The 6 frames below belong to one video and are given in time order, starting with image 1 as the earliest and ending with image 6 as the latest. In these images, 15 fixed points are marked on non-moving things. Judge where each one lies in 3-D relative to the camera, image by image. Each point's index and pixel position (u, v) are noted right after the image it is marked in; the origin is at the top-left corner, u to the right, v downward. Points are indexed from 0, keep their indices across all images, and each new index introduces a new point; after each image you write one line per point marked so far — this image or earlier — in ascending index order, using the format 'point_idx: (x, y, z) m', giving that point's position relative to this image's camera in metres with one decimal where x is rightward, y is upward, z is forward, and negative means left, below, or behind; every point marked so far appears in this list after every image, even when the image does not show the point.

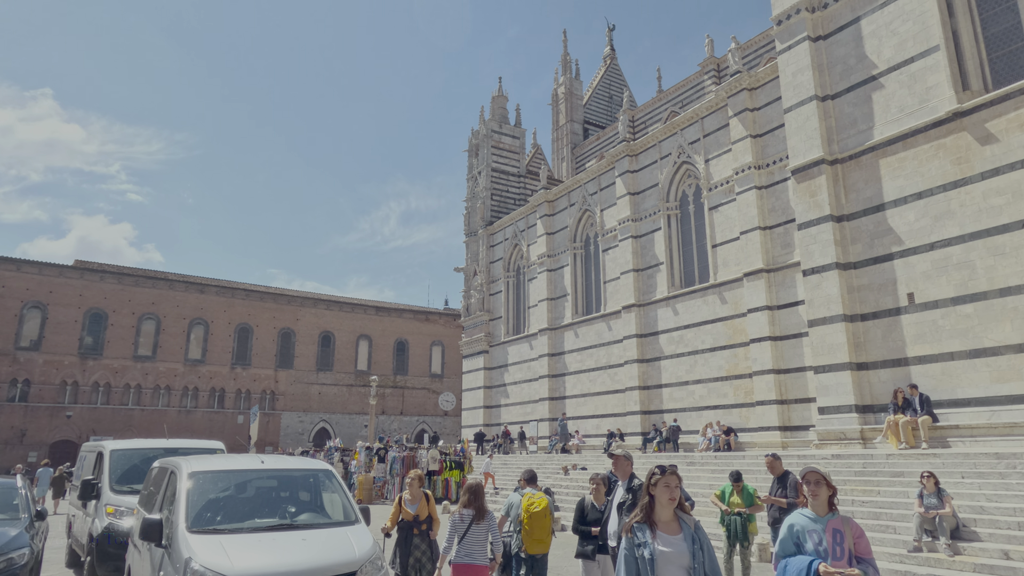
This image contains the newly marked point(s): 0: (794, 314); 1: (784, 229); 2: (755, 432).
0: (+8.3, -0.8, +18.5) m
1: (+8.3, +1.8, +19.2) m
2: (+7.4, -4.4, +19.2) m
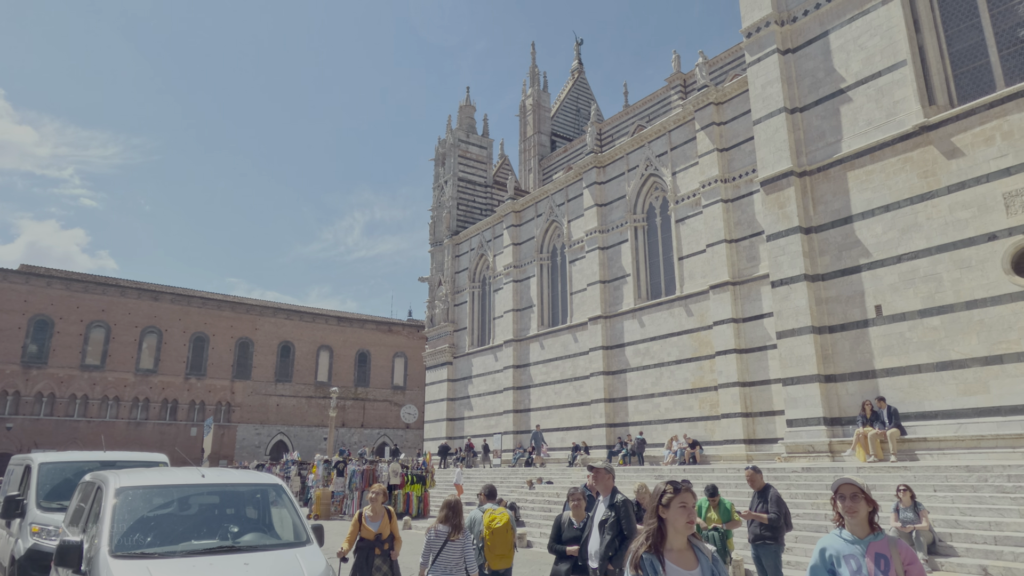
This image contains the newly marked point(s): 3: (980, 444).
0: (+7.3, -1.1, +18.5) m
1: (+7.3, +1.4, +19.3) m
2: (+6.3, -4.8, +19.1) m
3: (+7.0, -2.3, +9.3) m
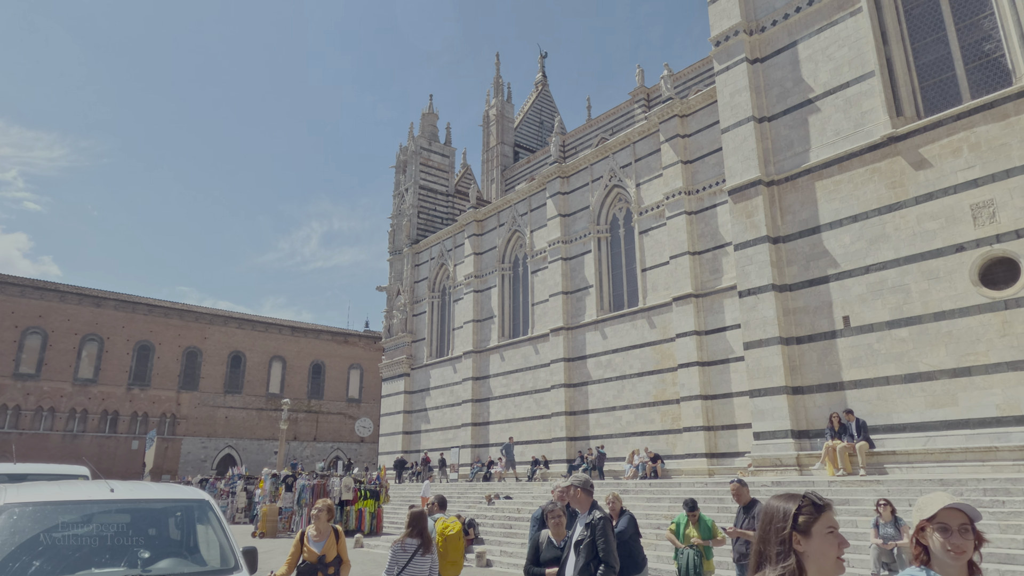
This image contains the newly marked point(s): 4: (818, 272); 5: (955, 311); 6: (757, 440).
0: (+6.1, -1.5, +18.4) m
1: (+6.2, +1.0, +19.3) m
2: (+5.1, -5.1, +18.8) m
3: (+6.4, -2.5, +9.2) m
4: (+5.5, +0.3, +11.3) m
5: (+6.7, -0.4, +9.6) m
6: (+4.4, -2.7, +11.3) m
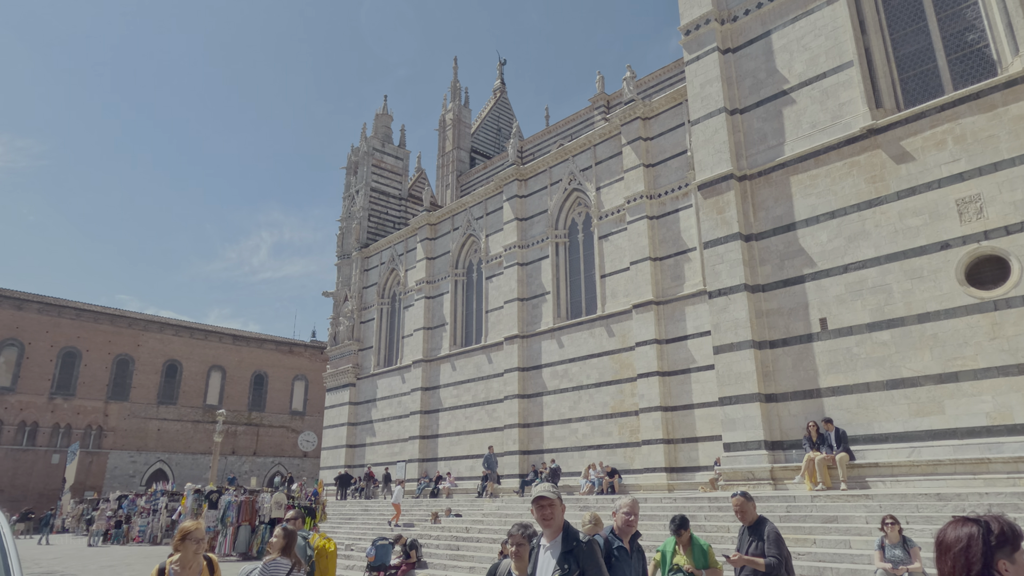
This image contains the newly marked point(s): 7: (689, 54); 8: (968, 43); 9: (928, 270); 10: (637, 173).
0: (+4.8, -1.7, +17.7) m
1: (+4.8, +0.8, +18.6) m
2: (+3.7, -5.3, +17.9) m
3: (+5.7, -2.5, +8.5) m
4: (+4.7, +0.3, +10.5) m
5: (+6.1, -0.4, +8.9) m
6: (+3.6, -2.7, +10.4) m
7: (+3.6, +4.7, +12.7) m
8: (+7.2, +3.9, +9.9) m
9: (+6.0, +0.3, +9.1) m
10: (+4.0, +3.7, +20.0) m
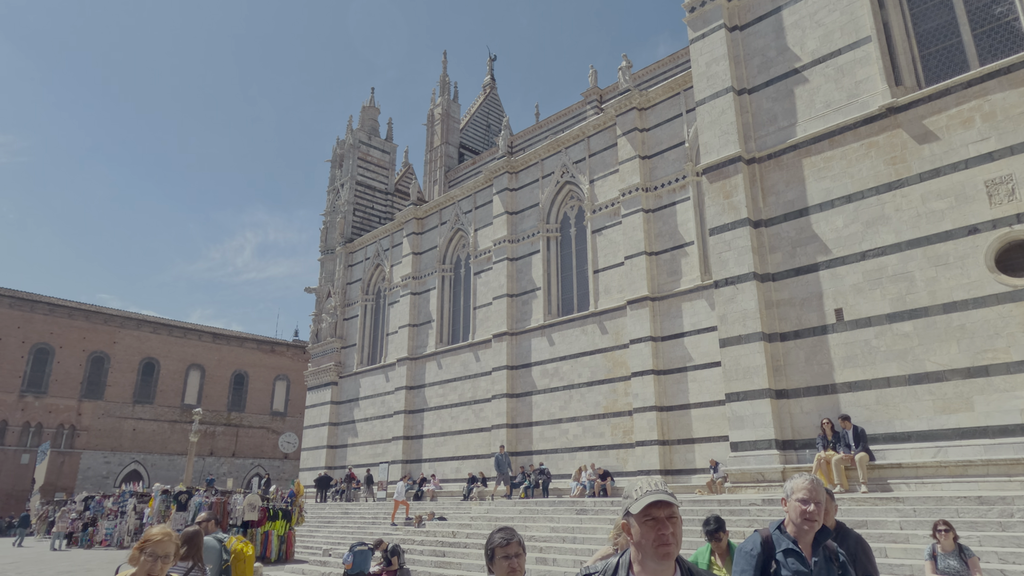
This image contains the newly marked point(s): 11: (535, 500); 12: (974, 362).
0: (+4.5, -1.6, +17.0) m
1: (+4.5, +0.9, +17.9) m
2: (+3.3, -5.1, +17.2) m
3: (+5.6, -2.3, +7.8) m
4: (+4.6, +0.5, +9.9) m
5: (+6.0, -0.2, +8.3) m
6: (+3.4, -2.5, +9.7) m
7: (+3.5, +4.9, +12.1) m
8: (+7.1, +4.0, +9.3) m
9: (+6.0, +0.4, +8.5) m
10: (+3.7, +3.8, +19.3) m
11: (+0.4, -3.5, +10.5) m
12: (+5.9, -1.0, +8.1) m
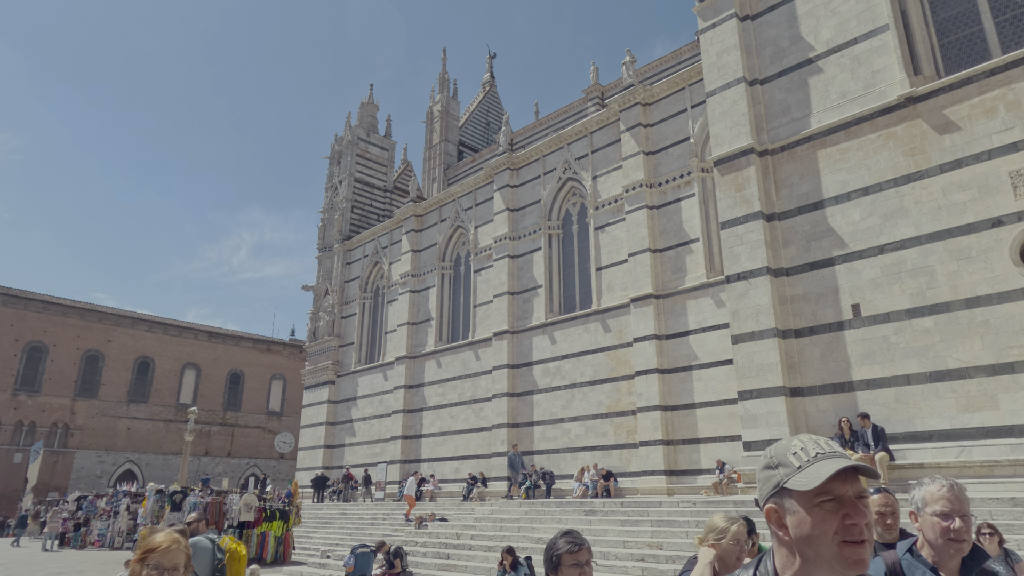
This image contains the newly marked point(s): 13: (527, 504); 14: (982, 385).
0: (+4.6, -1.5, +16.7) m
1: (+4.6, +1.0, +17.6) m
2: (+3.4, -5.1, +16.9) m
3: (+5.7, -2.2, +7.5) m
4: (+4.7, +0.5, +9.6) m
5: (+6.1, -0.1, +8.0) m
6: (+3.5, -2.5, +9.4) m
7: (+3.6, +5.0, +11.8) m
8: (+7.2, +4.1, +9.0) m
9: (+6.1, +0.5, +8.2) m
10: (+3.8, +3.9, +19.0) m
11: (+0.5, -3.4, +10.2) m
12: (+6.0, -0.9, +7.8) m
13: (+0.3, -3.6, +10.5) m
14: (+5.9, -1.2, +7.9) m
